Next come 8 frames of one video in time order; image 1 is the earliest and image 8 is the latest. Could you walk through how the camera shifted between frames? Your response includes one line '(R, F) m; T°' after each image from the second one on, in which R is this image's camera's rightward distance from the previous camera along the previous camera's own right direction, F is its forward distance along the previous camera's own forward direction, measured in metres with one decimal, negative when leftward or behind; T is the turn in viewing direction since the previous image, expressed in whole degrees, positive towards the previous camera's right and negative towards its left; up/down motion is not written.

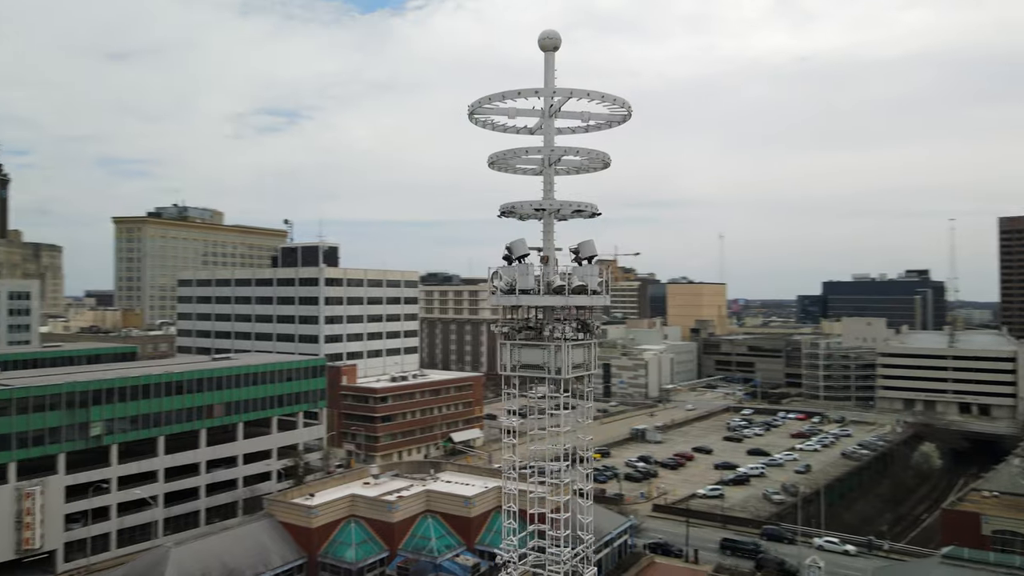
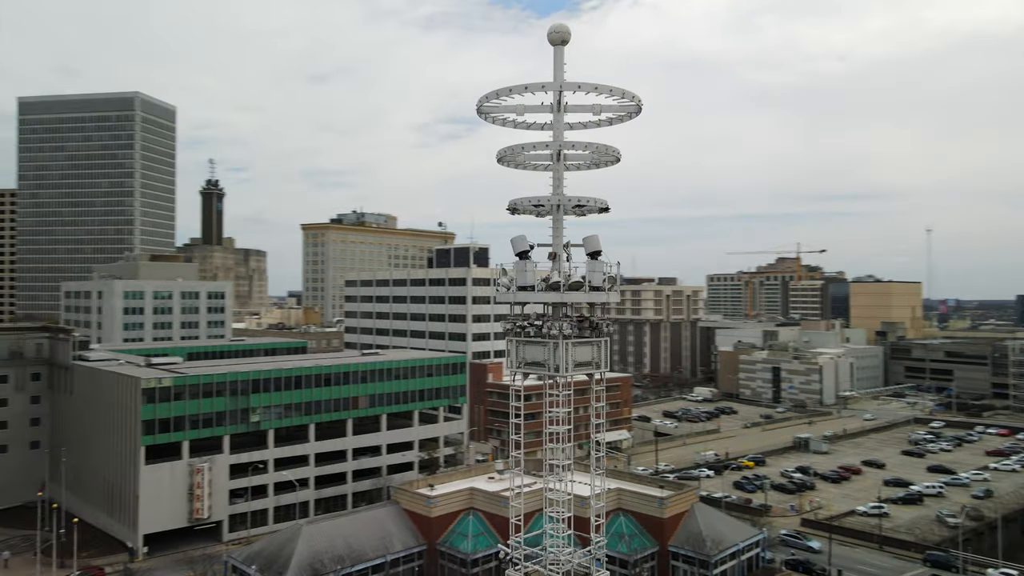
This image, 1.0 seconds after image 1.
(+3.1, +0.4) m; -13°
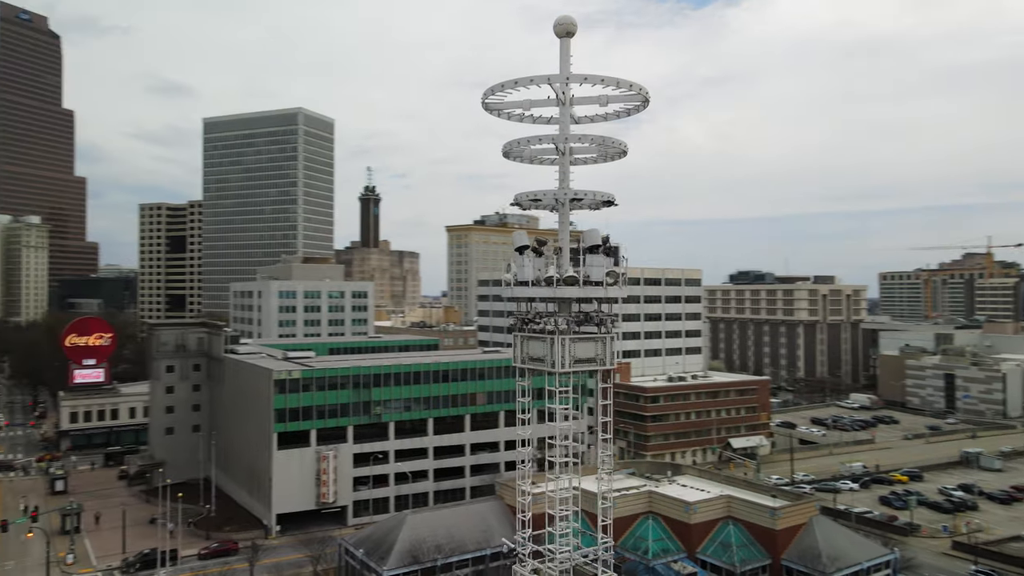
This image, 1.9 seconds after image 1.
(+2.7, +0.3) m; -11°
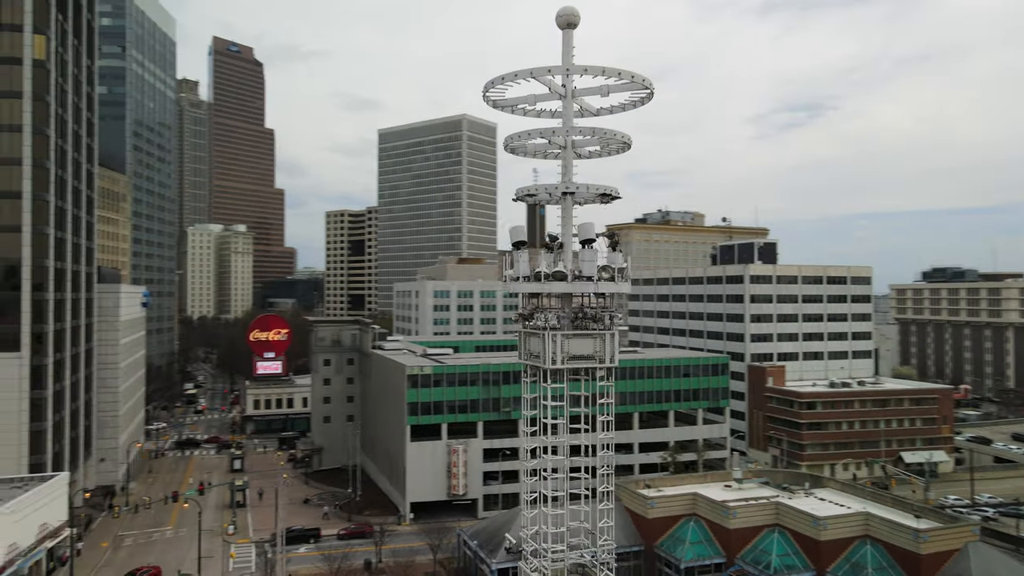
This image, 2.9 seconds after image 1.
(+3.1, +0.4) m; -13°
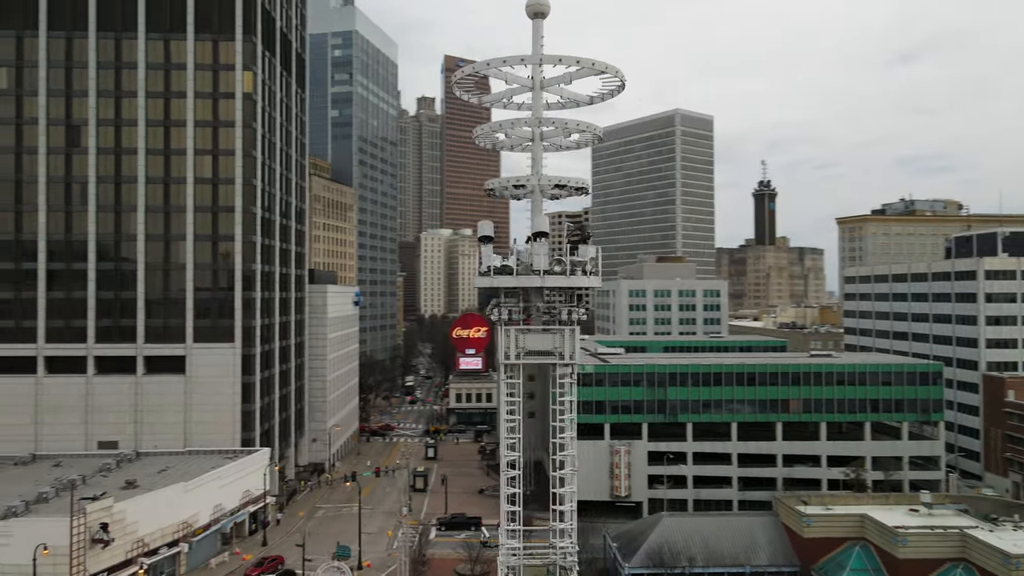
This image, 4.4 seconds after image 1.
(+4.7, +0.7) m; -17°
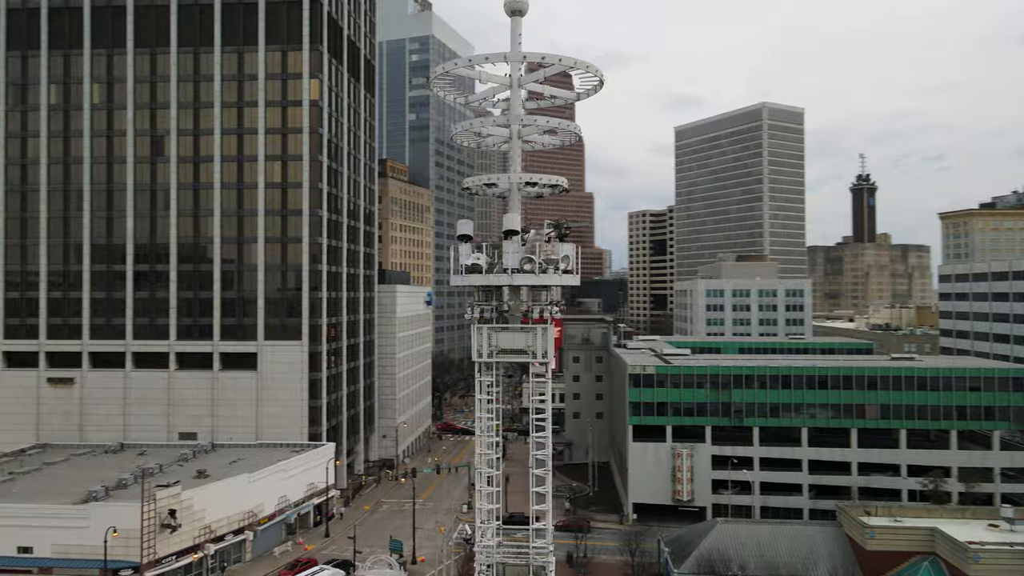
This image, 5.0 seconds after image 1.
(+2.0, +0.1) m; -7°
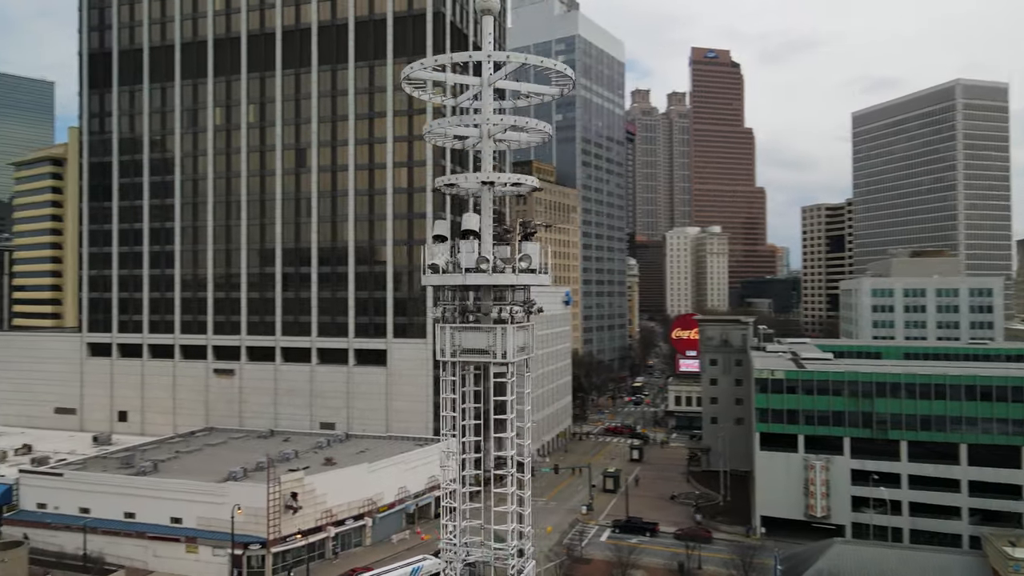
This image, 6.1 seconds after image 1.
(+3.5, +0.5) m; -13°
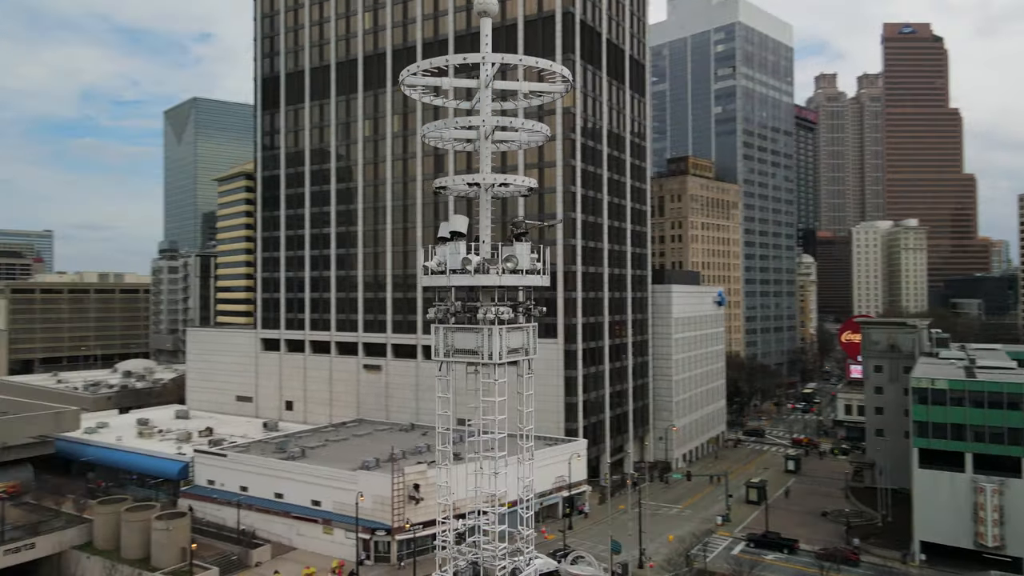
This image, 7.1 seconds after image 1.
(+3.1, +0.5) m; -13°
